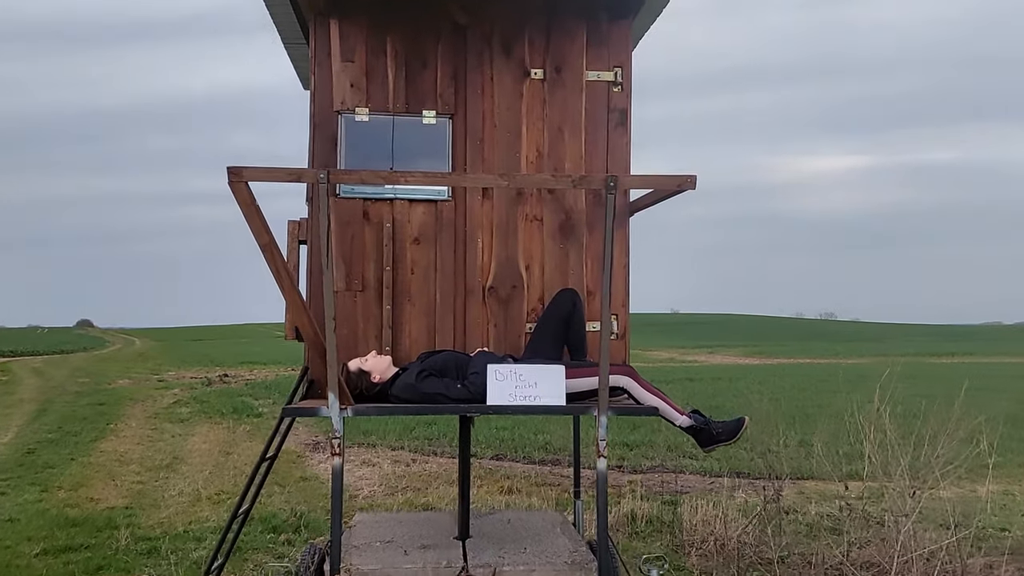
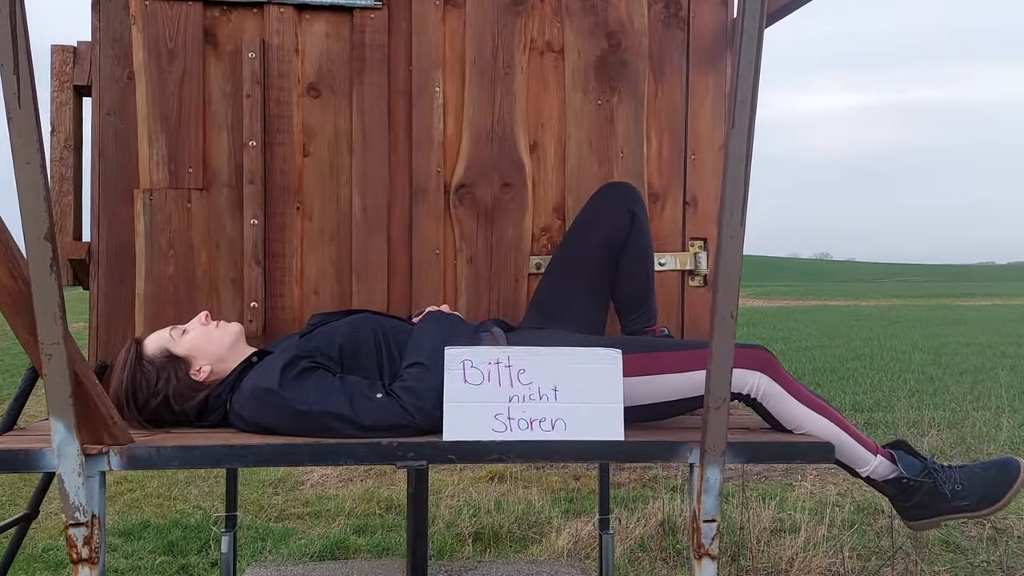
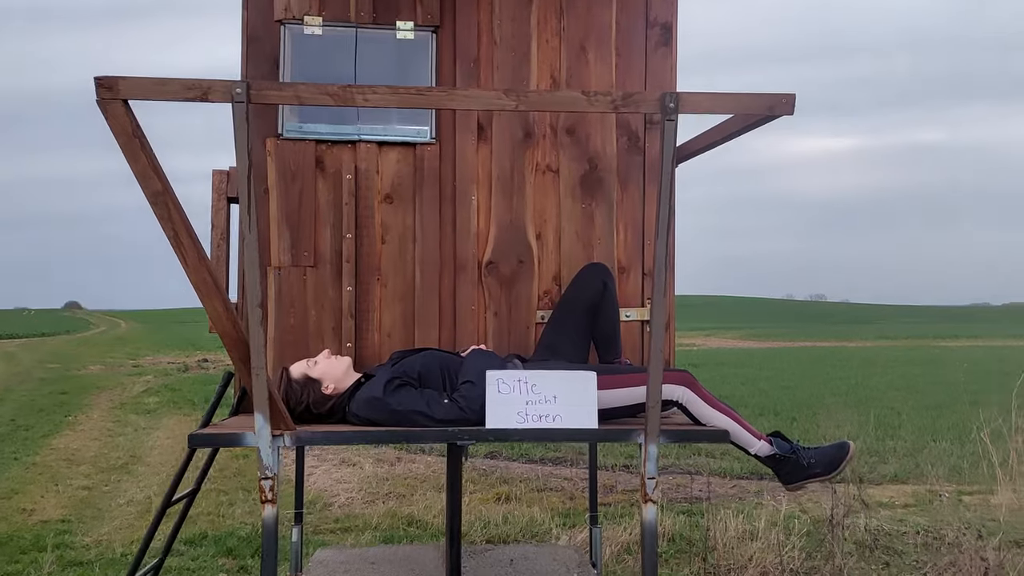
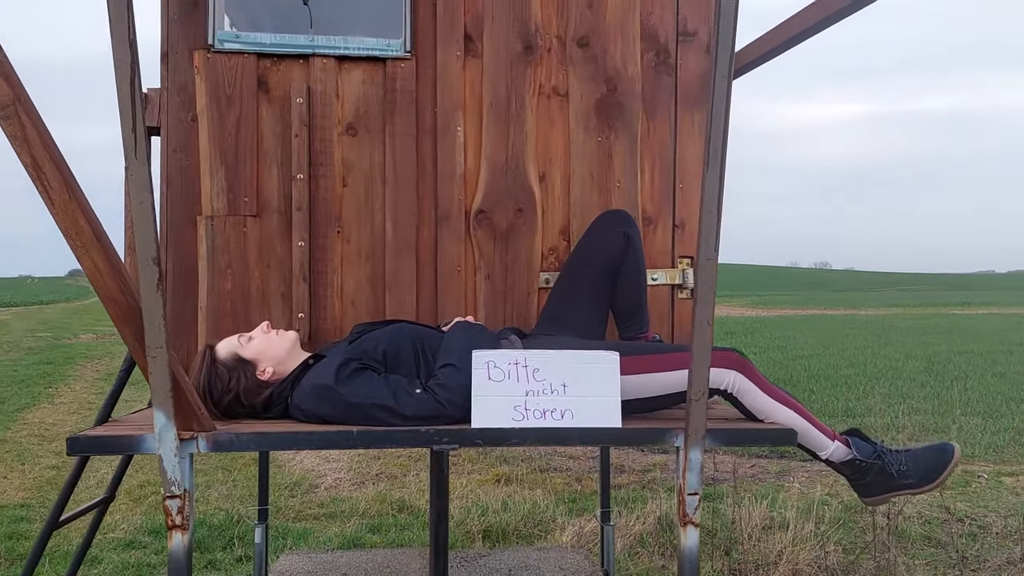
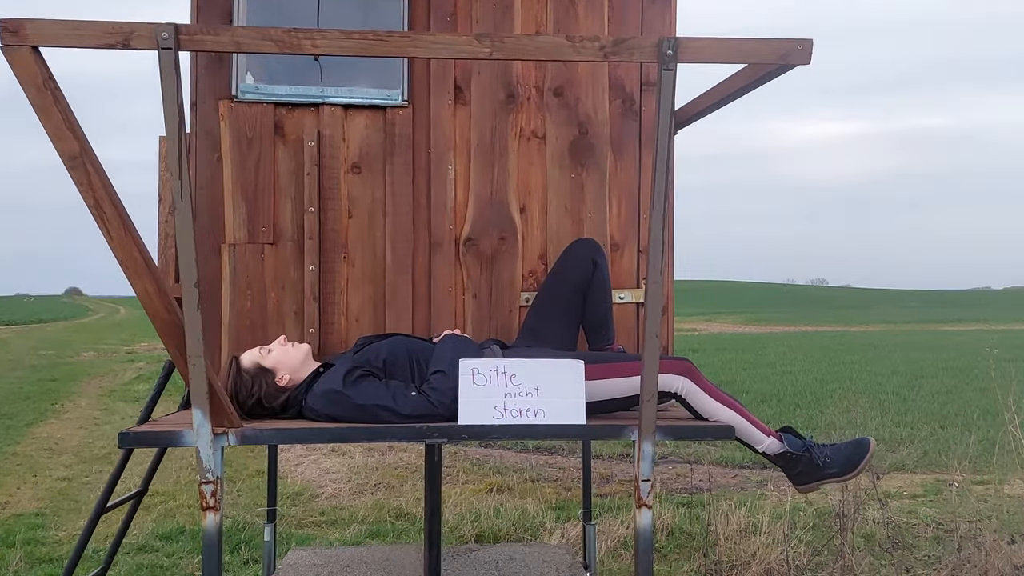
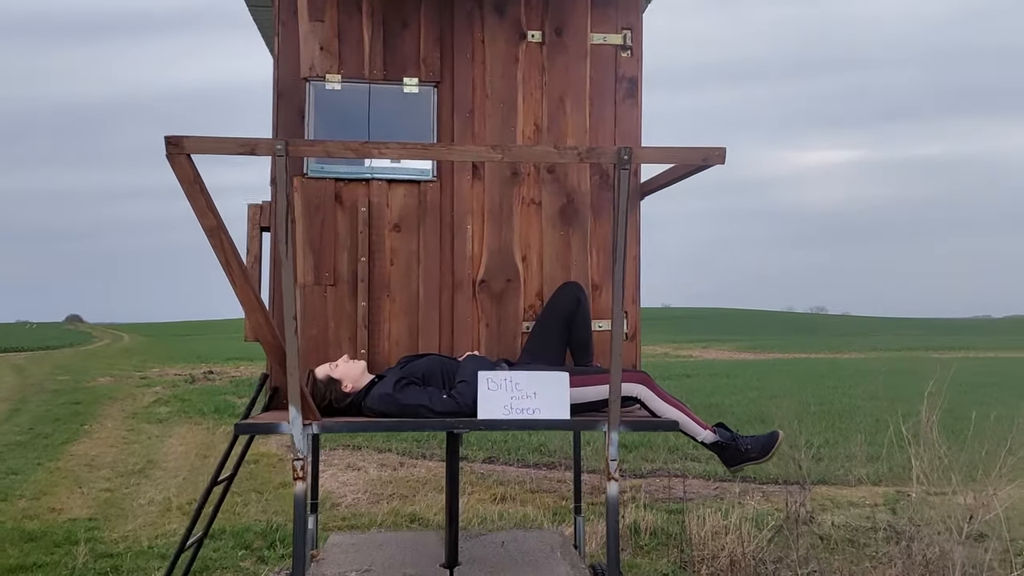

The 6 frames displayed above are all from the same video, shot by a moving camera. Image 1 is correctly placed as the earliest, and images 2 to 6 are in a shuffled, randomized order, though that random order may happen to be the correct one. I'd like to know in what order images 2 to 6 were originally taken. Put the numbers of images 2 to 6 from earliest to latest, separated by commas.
6, 3, 5, 4, 2
